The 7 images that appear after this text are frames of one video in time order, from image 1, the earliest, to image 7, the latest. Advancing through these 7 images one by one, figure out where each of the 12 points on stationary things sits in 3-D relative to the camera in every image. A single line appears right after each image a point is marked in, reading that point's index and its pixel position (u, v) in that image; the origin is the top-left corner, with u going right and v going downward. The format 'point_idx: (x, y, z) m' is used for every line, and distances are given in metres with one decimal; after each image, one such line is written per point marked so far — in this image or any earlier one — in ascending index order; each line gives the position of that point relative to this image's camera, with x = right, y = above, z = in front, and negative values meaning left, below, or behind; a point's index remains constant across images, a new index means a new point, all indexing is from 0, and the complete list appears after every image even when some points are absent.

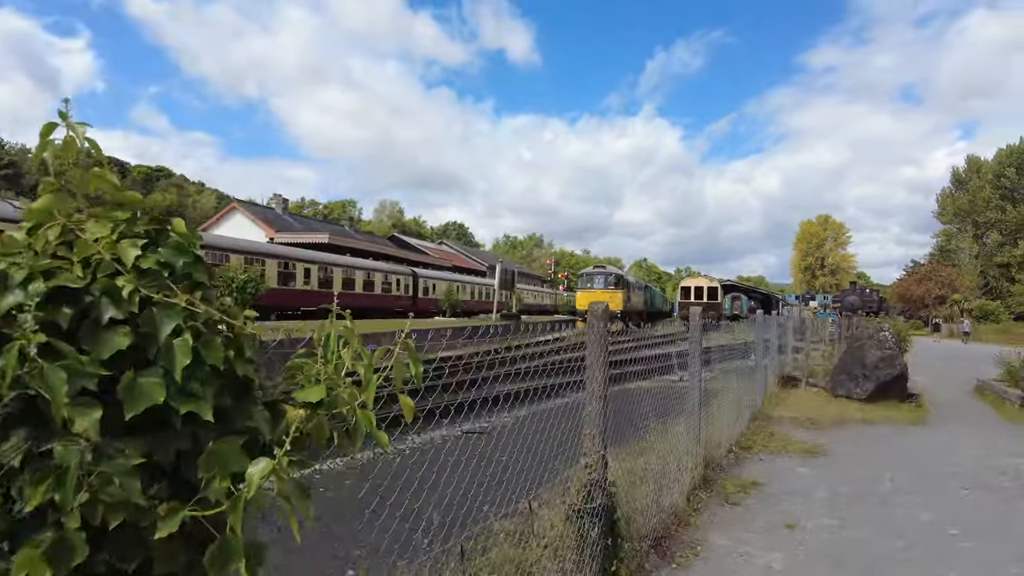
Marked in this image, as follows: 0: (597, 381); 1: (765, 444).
0: (+0.4, -0.5, +3.3) m
1: (+2.8, -1.7, +7.2) m
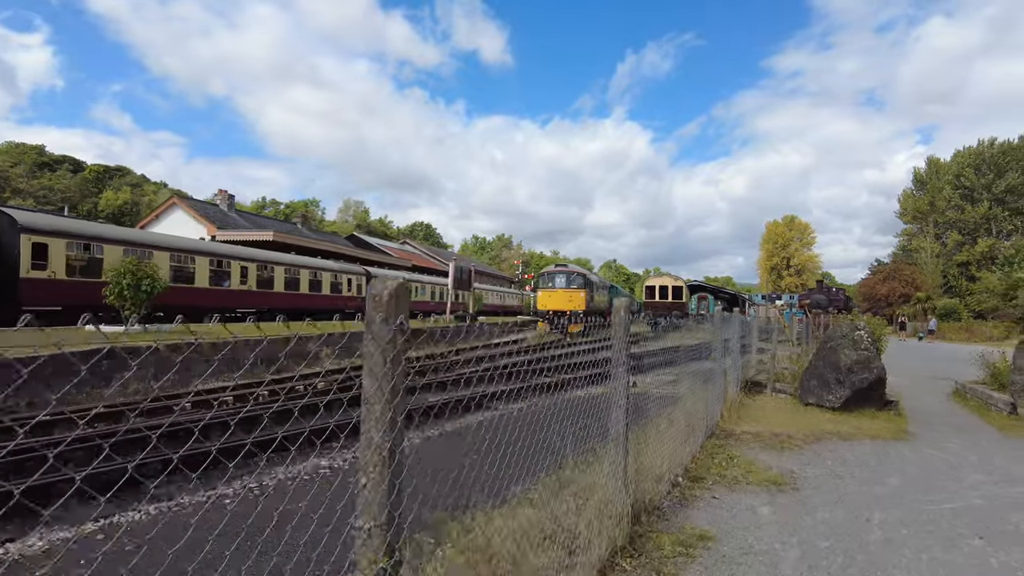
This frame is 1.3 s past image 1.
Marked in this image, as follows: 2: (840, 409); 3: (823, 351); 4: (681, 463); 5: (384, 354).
0: (-0.4, -0.4, +1.8) m
1: (+1.9, -1.6, +5.8) m
2: (+4.6, -1.7, +9.1) m
3: (+4.5, -0.9, +9.4) m
4: (+1.5, -1.6, +5.8) m
5: (-0.3, -0.2, +1.8) m
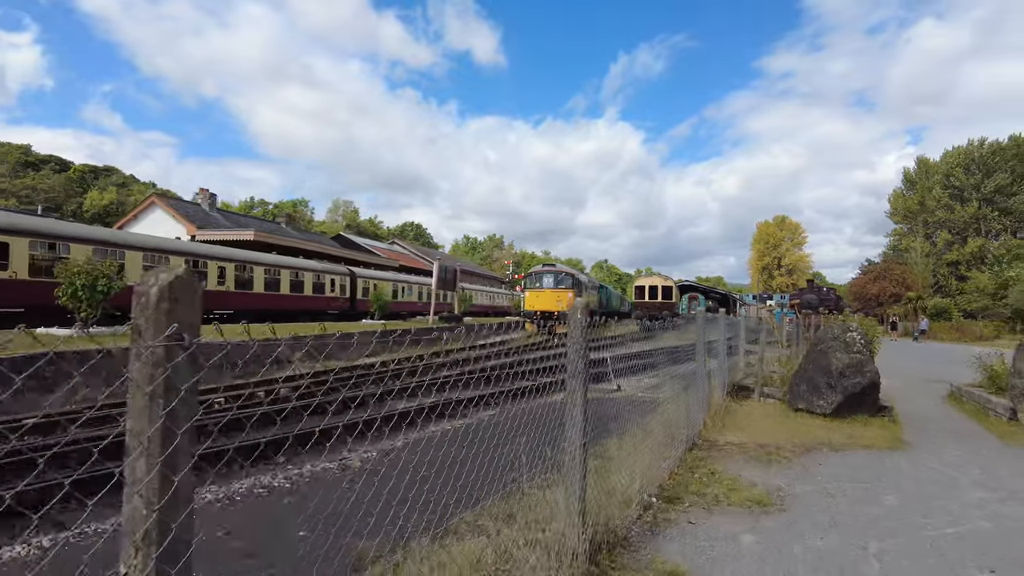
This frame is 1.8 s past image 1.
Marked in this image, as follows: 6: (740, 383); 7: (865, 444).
0: (-0.7, -0.4, +1.2) m
1: (+1.5, -1.6, +5.2) m
2: (+4.2, -1.7, +8.6) m
3: (+4.1, -0.9, +8.9) m
4: (+1.2, -1.6, +5.2) m
5: (-0.6, -0.2, +1.2) m
6: (+3.7, -1.6, +10.6) m
7: (+3.9, -1.8, +7.2) m
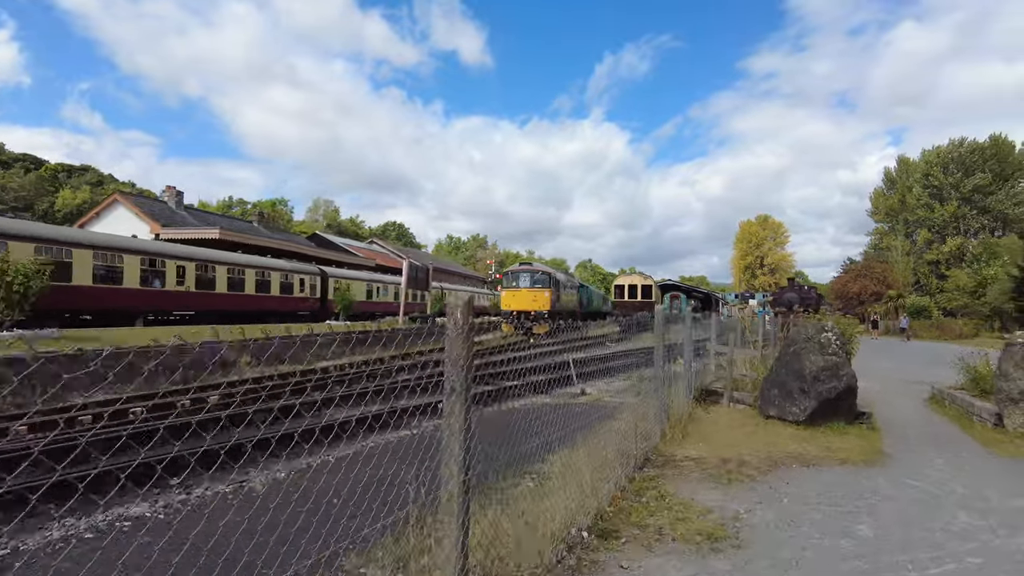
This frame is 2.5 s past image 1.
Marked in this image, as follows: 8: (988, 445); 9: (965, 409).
0: (-1.2, -0.3, +0.4) m
1: (+0.9, -1.6, +4.4) m
2: (+3.6, -1.7, +7.9) m
3: (+3.5, -0.9, +8.1) m
4: (+0.6, -1.5, +4.4) m
5: (-1.2, -0.1, +0.4) m
6: (+3.0, -1.5, +9.9) m
7: (+3.3, -1.7, +6.5) m
8: (+5.5, -1.8, +7.5) m
9: (+6.5, -1.7, +9.3) m
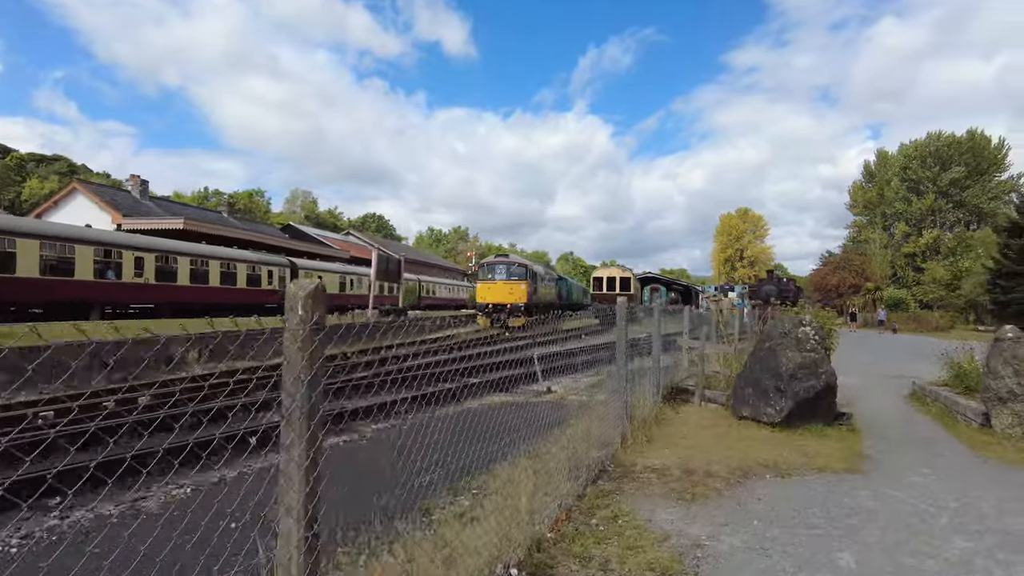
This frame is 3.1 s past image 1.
0: (-1.5, -0.3, -0.3) m
1: (+0.4, -1.5, +3.8) m
2: (+3.0, -1.5, +7.3) m
3: (+2.9, -0.7, +7.5) m
4: (+0.1, -1.5, +3.7) m
5: (-1.5, -0.1, -0.4) m
6: (+2.4, -1.4, +9.3) m
7: (+2.8, -1.6, +5.9) m
8: (+5.0, -1.7, +7.0) m
9: (+5.9, -1.6, +8.8) m
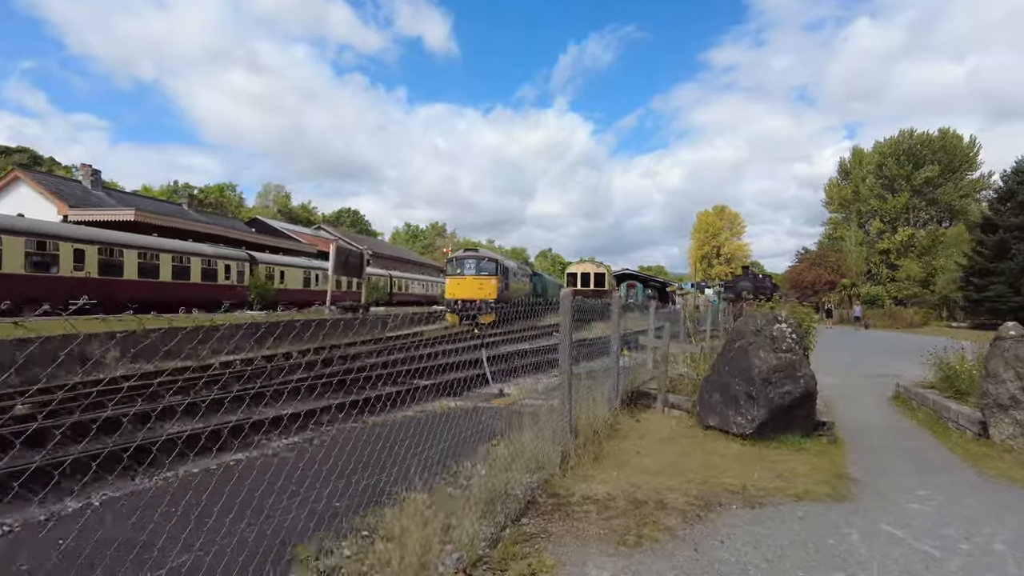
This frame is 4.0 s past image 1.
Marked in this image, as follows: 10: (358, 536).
0: (-2.0, -0.2, -1.5) m
1: (-0.1, -1.4, +2.7) m
2: (+2.3, -1.5, +6.3) m
3: (+2.2, -0.7, +6.6) m
4: (-0.5, -1.4, +2.7) m
5: (-2.0, 0.0, -1.5) m
6: (+1.7, -1.3, +8.3) m
7: (+2.1, -1.5, +4.9) m
8: (+4.3, -1.6, +6.0) m
9: (+5.2, -1.5, +7.9) m
10: (-0.9, -1.5, +3.9) m
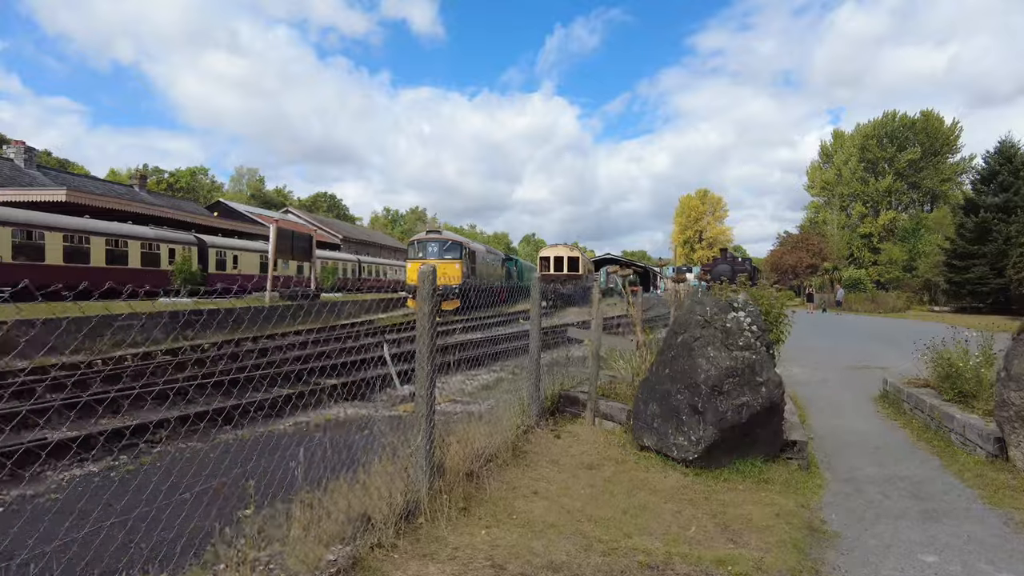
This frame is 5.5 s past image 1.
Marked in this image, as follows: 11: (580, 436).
0: (-2.8, -0.3, -3.2) m
1: (-1.0, -1.3, +1.1) m
2: (+1.3, -1.3, +4.7) m
3: (+1.2, -0.5, +4.9) m
4: (-1.4, -1.3, +1.0) m
5: (-2.8, -0.1, -3.2) m
6: (+0.6, -1.1, +6.6) m
7: (+1.2, -1.4, +3.3) m
8: (+3.3, -1.5, +4.5) m
9: (+4.2, -1.3, +6.3) m
10: (-1.9, -1.4, +2.2) m
11: (+0.6, -1.3, +5.6) m
